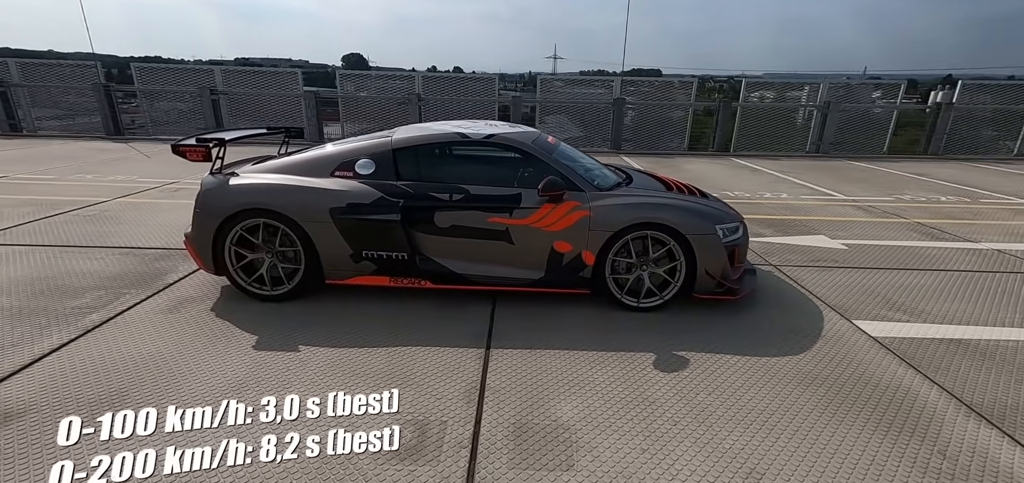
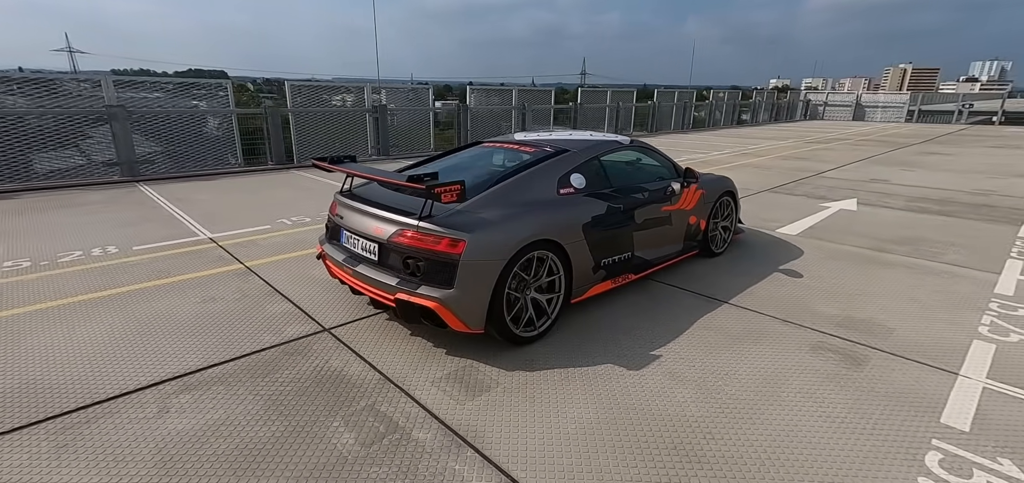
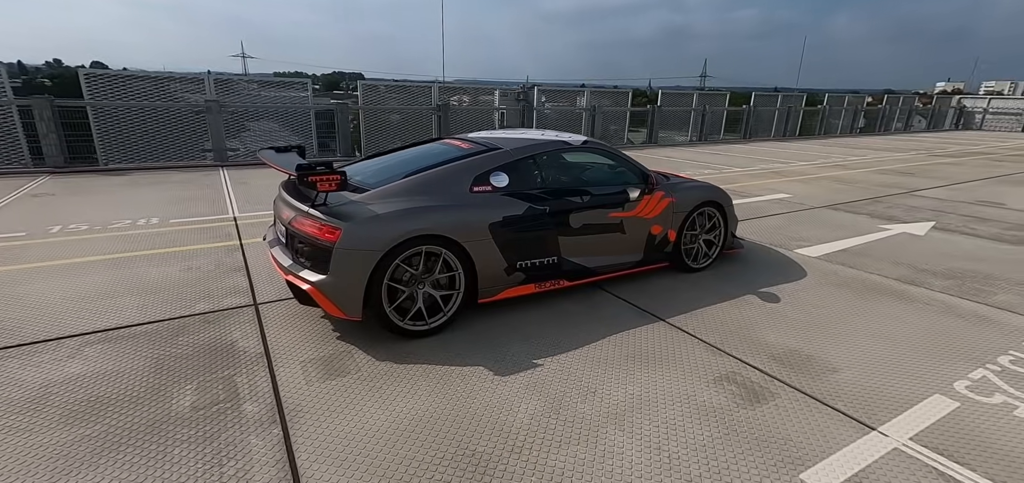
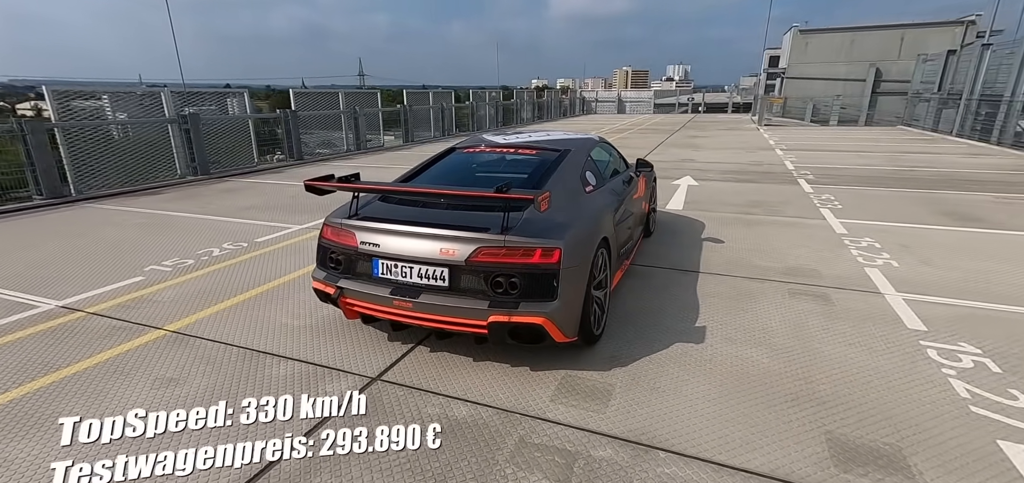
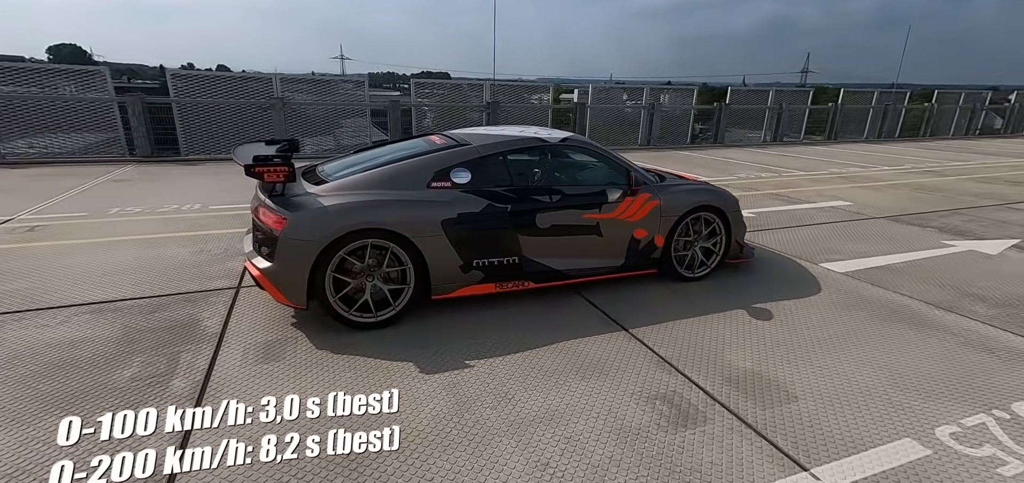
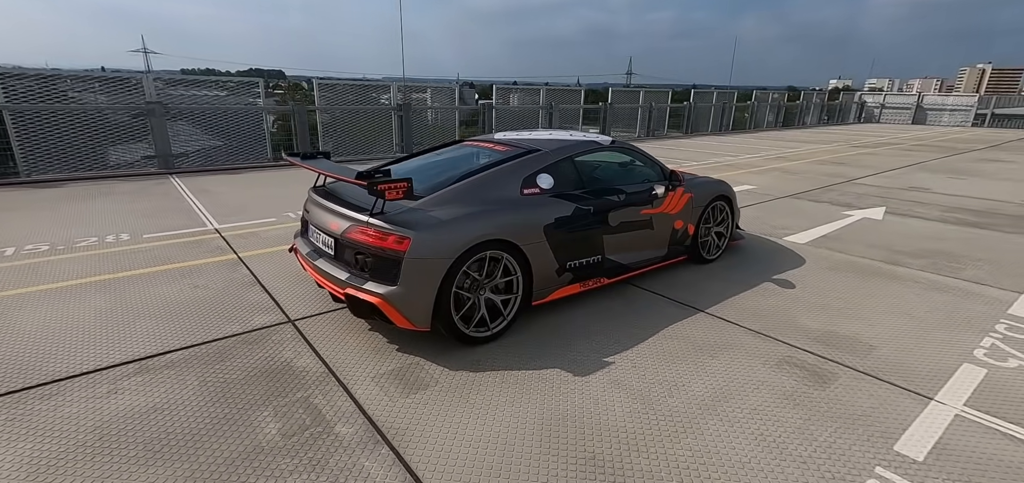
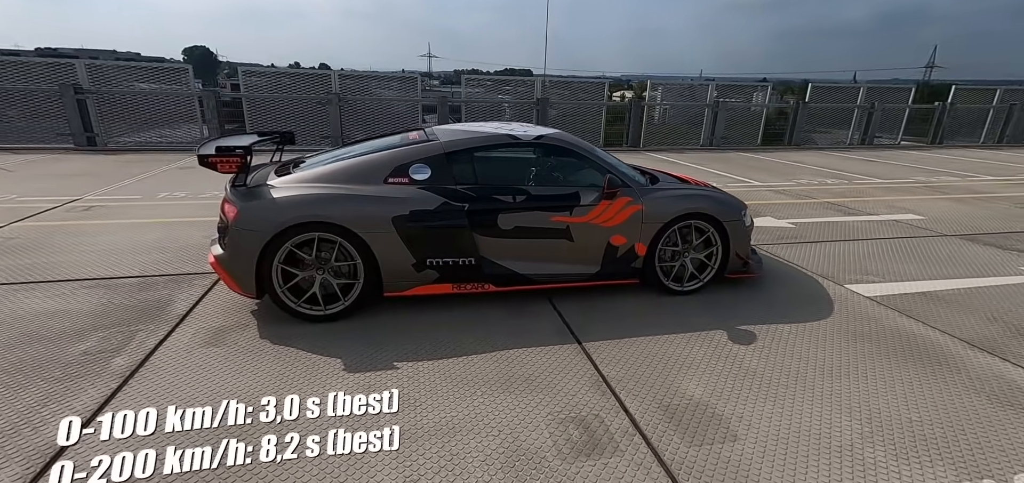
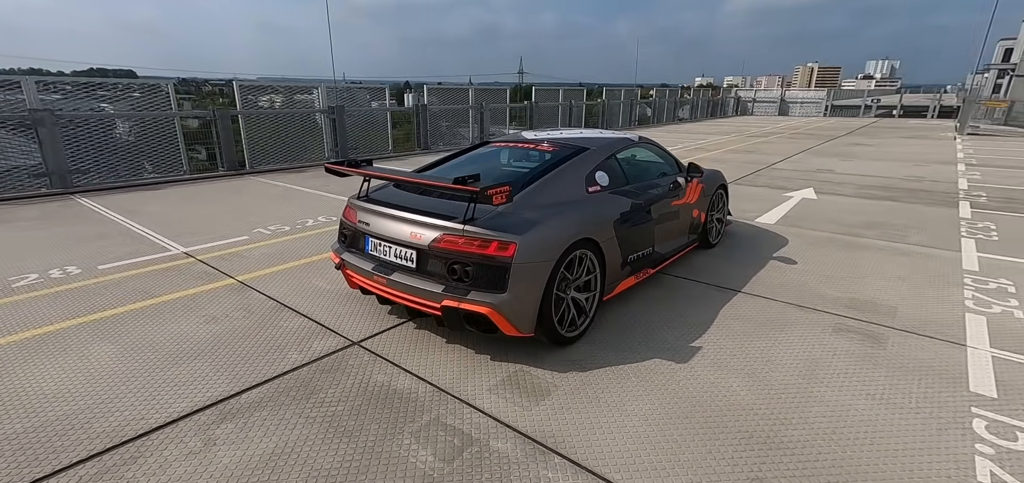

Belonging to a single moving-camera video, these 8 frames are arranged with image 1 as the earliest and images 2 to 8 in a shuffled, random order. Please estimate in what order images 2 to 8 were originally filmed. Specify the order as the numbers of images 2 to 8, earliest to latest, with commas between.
7, 5, 3, 6, 2, 8, 4
